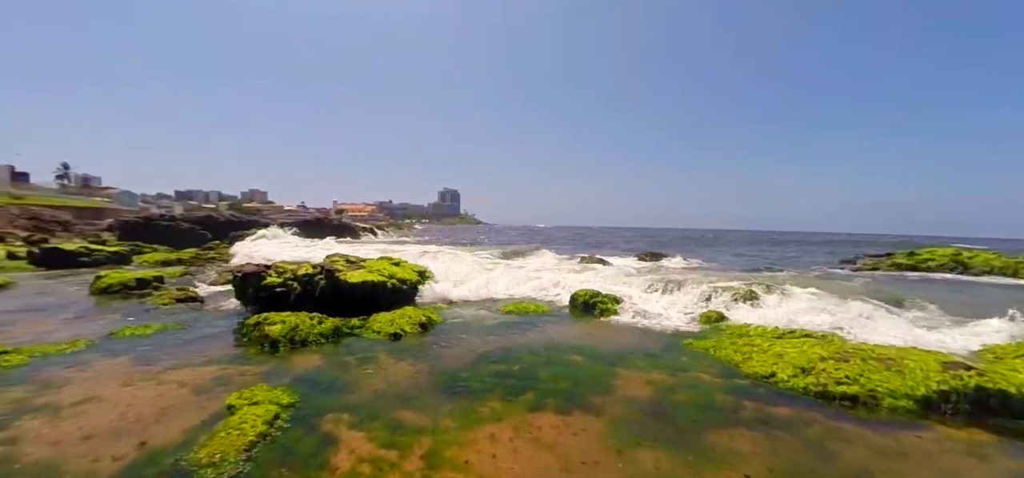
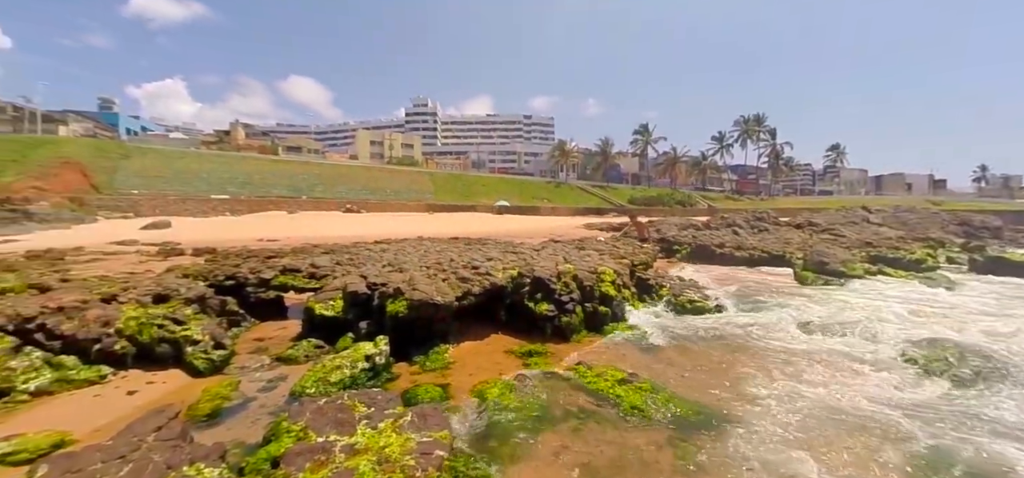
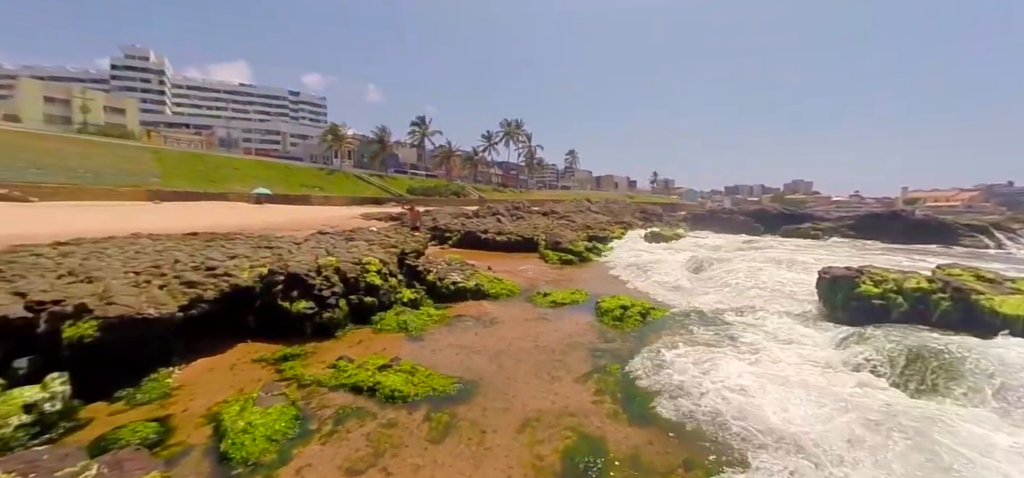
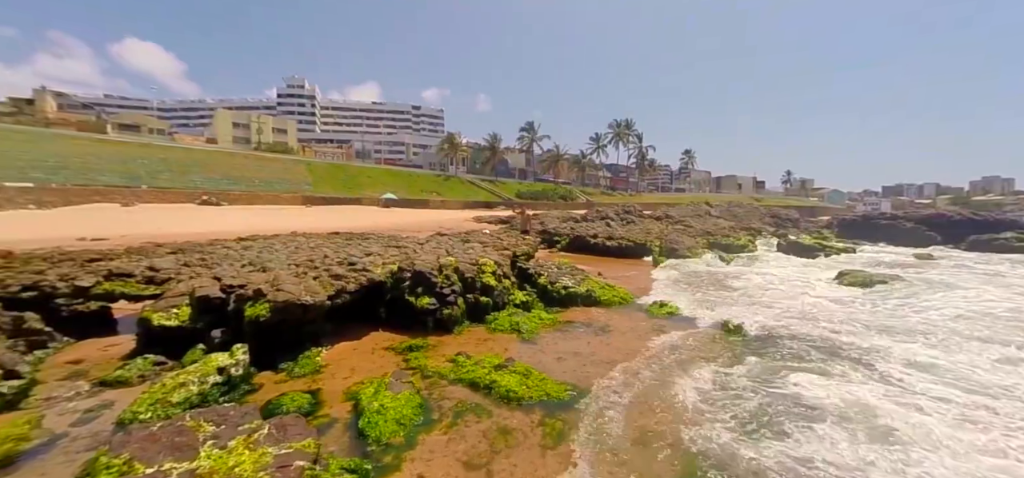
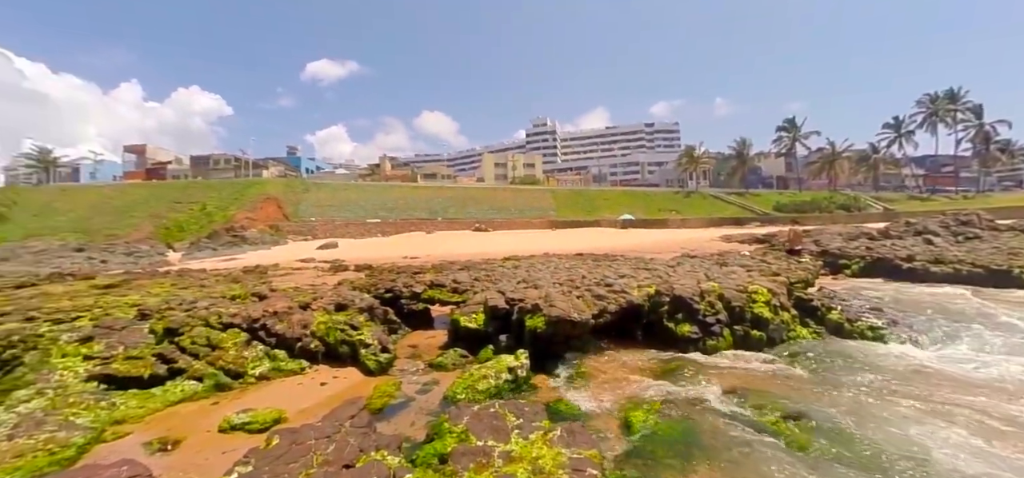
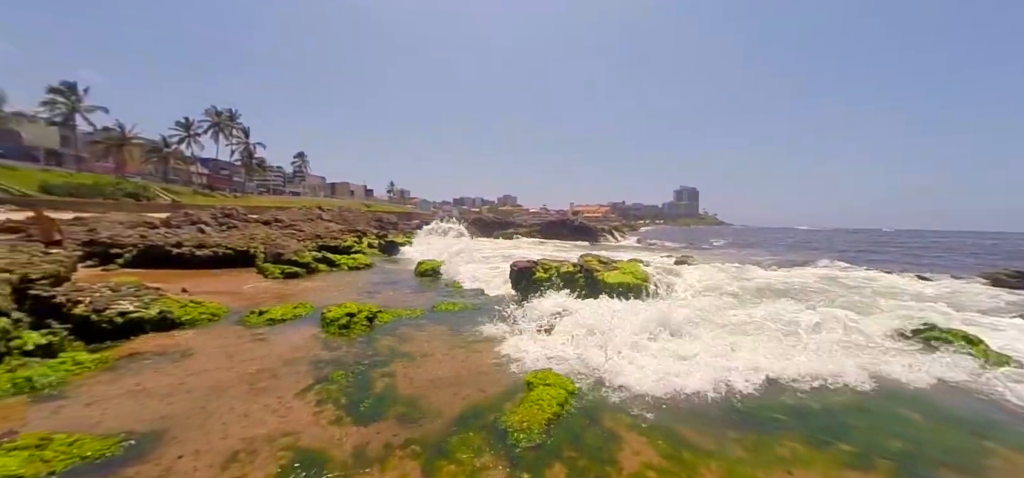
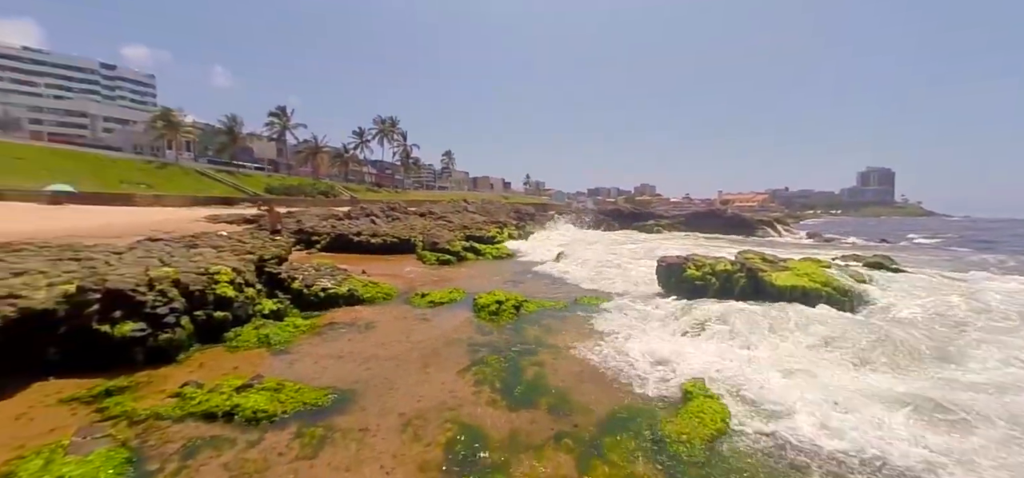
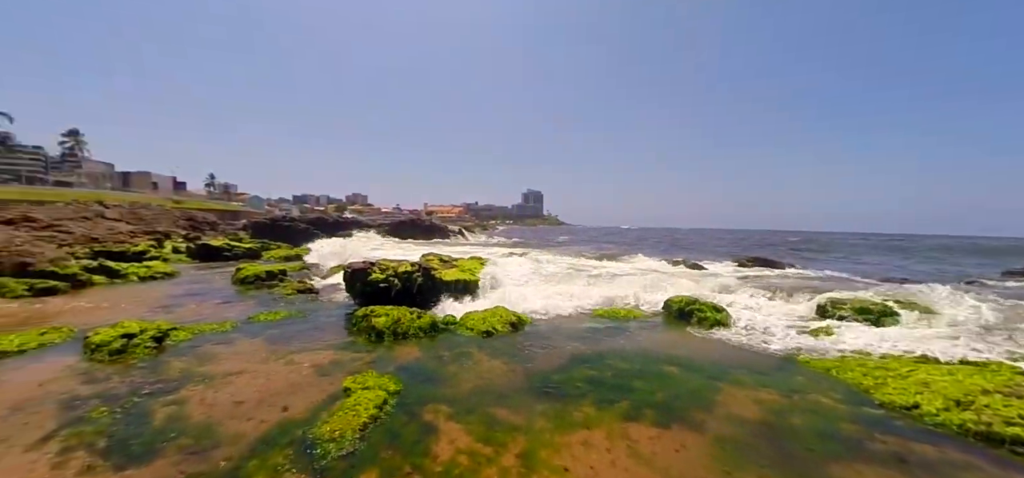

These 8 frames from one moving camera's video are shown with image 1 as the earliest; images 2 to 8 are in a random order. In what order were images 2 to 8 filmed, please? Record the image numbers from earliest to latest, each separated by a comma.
8, 6, 7, 3, 4, 2, 5
